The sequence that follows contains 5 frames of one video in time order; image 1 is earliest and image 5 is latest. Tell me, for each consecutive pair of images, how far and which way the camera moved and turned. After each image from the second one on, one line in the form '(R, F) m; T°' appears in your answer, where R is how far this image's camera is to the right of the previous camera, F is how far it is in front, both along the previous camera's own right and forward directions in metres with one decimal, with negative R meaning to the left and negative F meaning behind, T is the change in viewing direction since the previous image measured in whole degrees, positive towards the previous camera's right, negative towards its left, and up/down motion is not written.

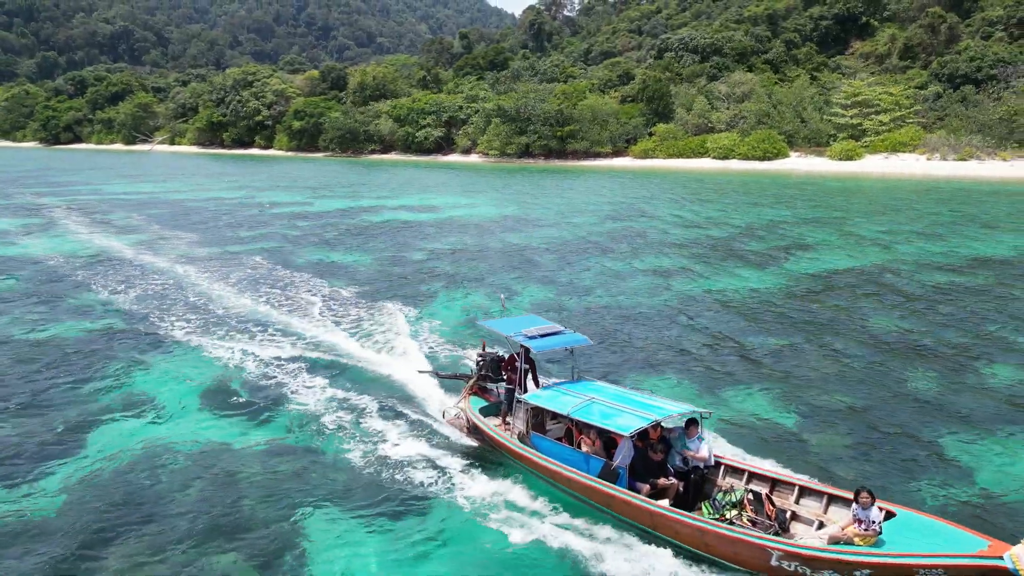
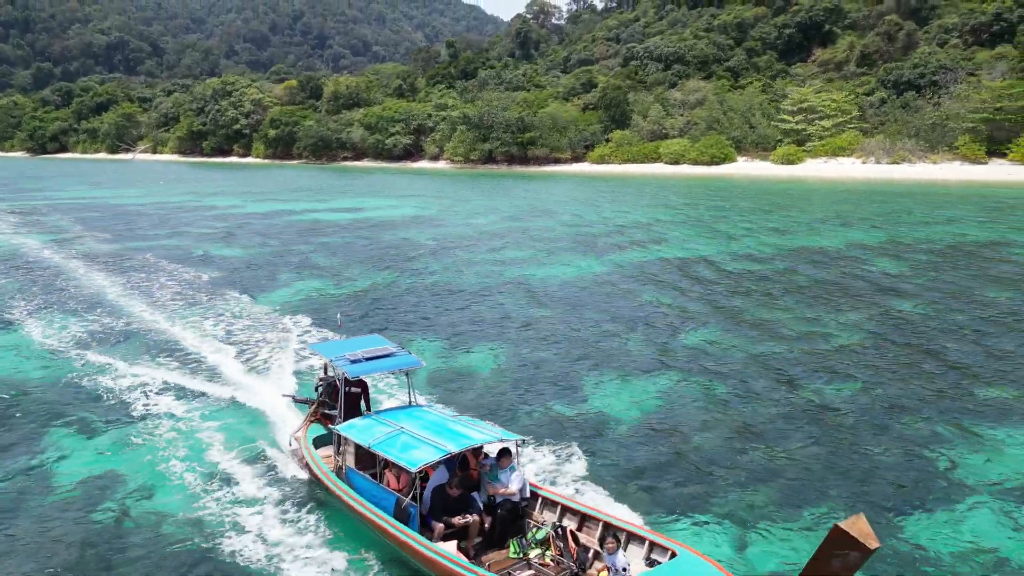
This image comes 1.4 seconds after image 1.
(+4.0, -2.4) m; 0°
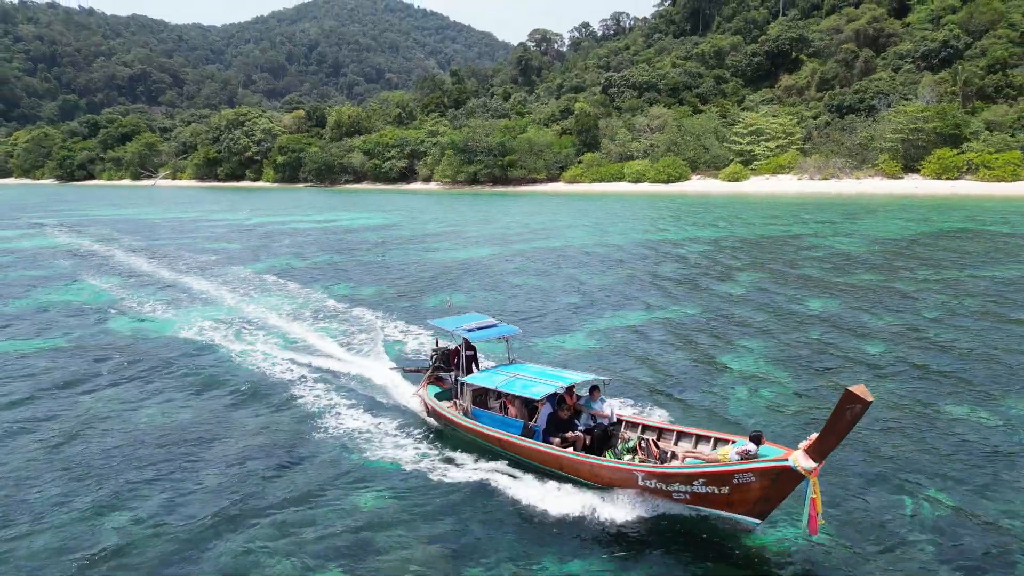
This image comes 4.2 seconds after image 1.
(+3.9, -7.9) m; -1°
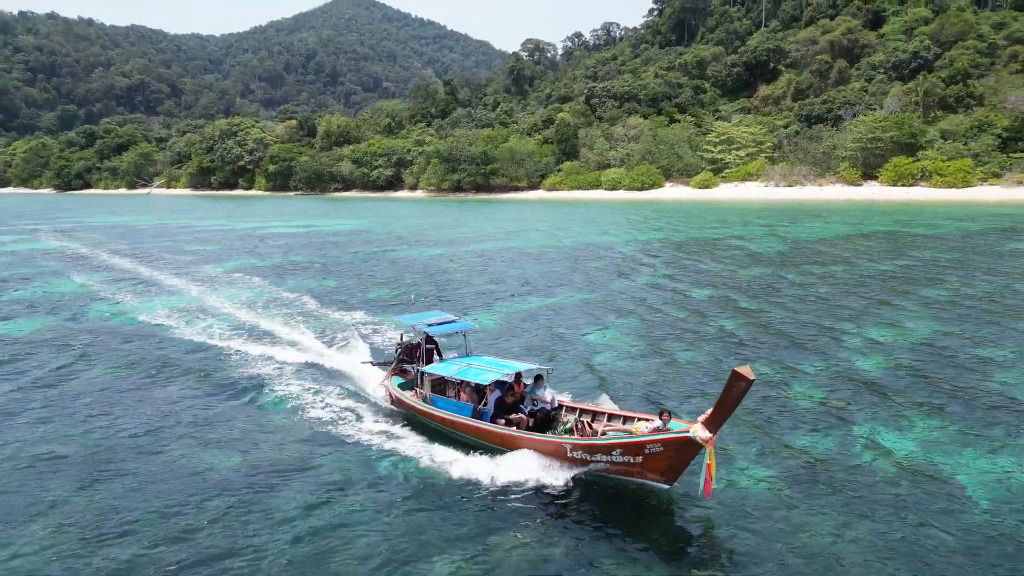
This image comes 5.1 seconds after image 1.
(+2.0, -2.8) m; 0°
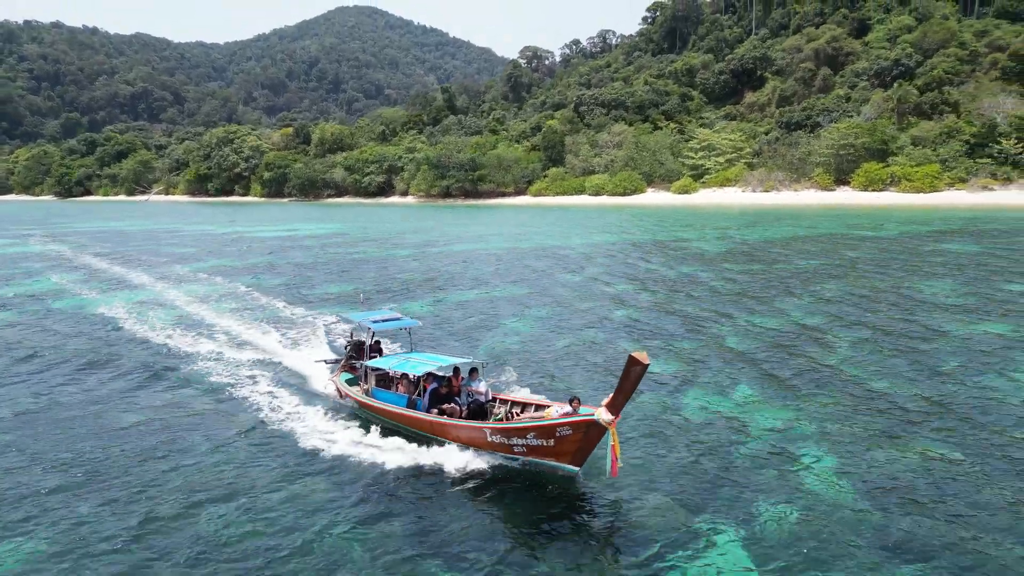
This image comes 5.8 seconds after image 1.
(+2.0, -1.8) m; 0°
